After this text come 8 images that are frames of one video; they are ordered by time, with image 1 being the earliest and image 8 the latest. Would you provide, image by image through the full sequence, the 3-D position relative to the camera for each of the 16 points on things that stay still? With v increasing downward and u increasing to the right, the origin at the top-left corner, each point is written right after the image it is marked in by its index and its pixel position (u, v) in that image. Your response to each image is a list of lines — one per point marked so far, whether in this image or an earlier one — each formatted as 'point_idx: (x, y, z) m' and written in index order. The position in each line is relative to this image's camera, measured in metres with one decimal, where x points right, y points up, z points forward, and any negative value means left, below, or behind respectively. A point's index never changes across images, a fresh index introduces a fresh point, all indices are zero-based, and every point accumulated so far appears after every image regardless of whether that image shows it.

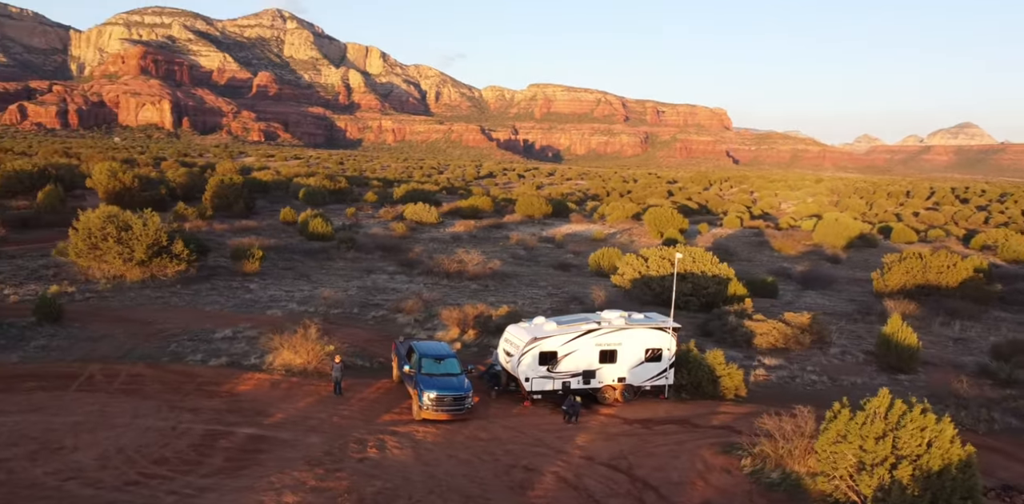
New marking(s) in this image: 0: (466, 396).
0: (-0.8, -2.5, +13.1) m
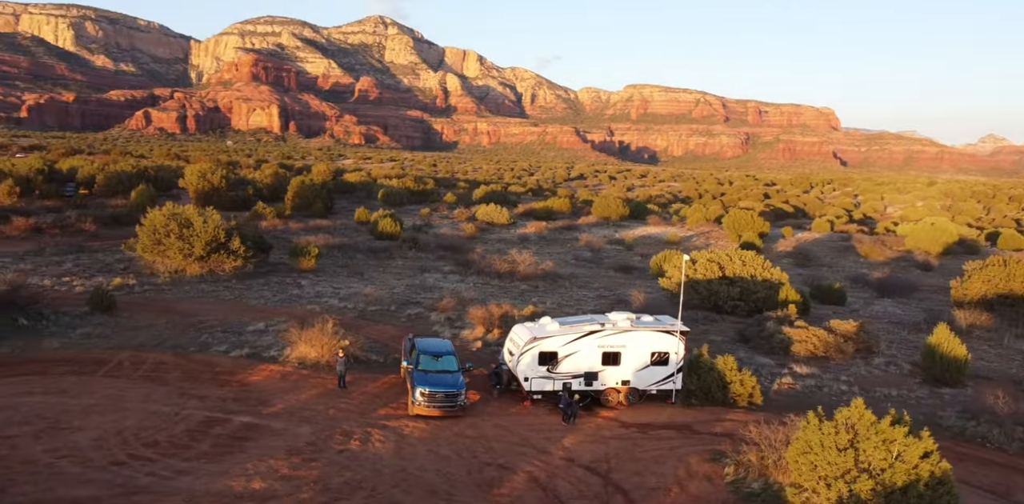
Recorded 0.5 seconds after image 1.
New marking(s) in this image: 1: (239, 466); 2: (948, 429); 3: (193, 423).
0: (-0.9, -2.4, +13.1) m
1: (-3.8, -3.0, +10.5) m
2: (+7.9, -3.2, +13.9) m
3: (-5.2, -2.7, +12.2) m
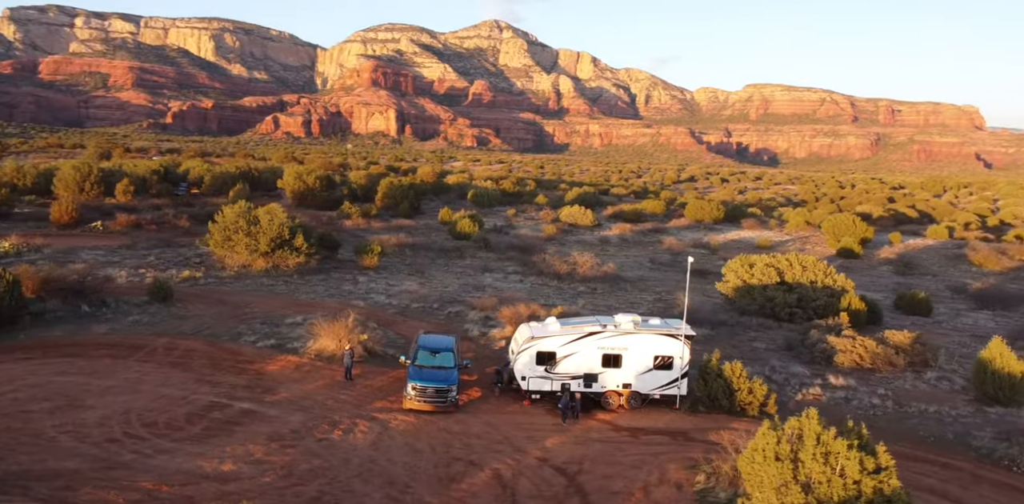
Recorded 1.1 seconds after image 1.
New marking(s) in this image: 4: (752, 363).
0: (-1.1, -2.4, +13.3) m
1: (-4.3, -2.9, +11.0) m
2: (+7.8, -3.3, +12.8) m
3: (-5.4, -2.6, +12.9) m
4: (+5.7, -2.7, +18.1) m
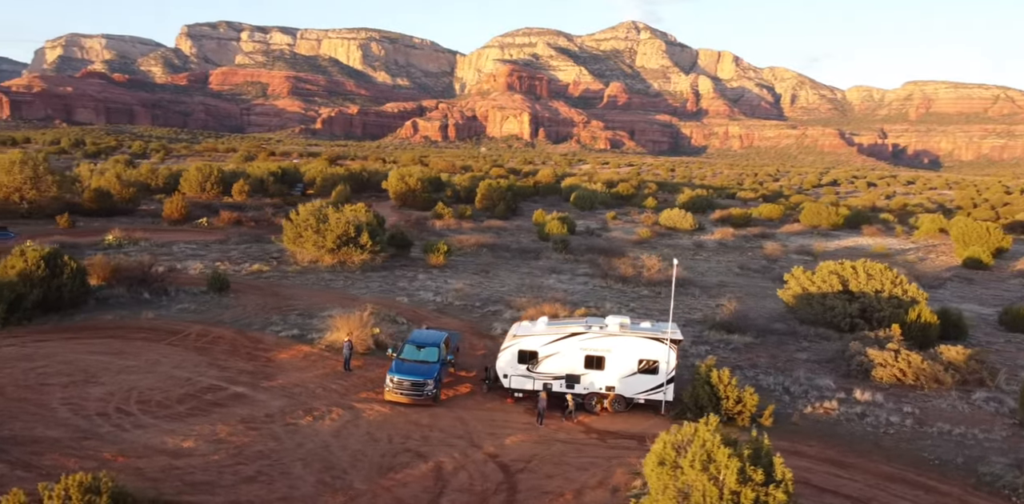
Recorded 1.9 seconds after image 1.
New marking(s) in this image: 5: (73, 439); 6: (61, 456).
0: (-1.5, -2.3, +13.5) m
1: (-5.1, -2.7, +11.8) m
2: (+7.2, -3.4, +11.7) m
3: (-5.8, -2.5, +13.9) m
4: (+5.9, -2.8, +17.2) m
5: (-6.4, -2.7, +11.0) m
6: (-6.2, -2.8, +10.4) m
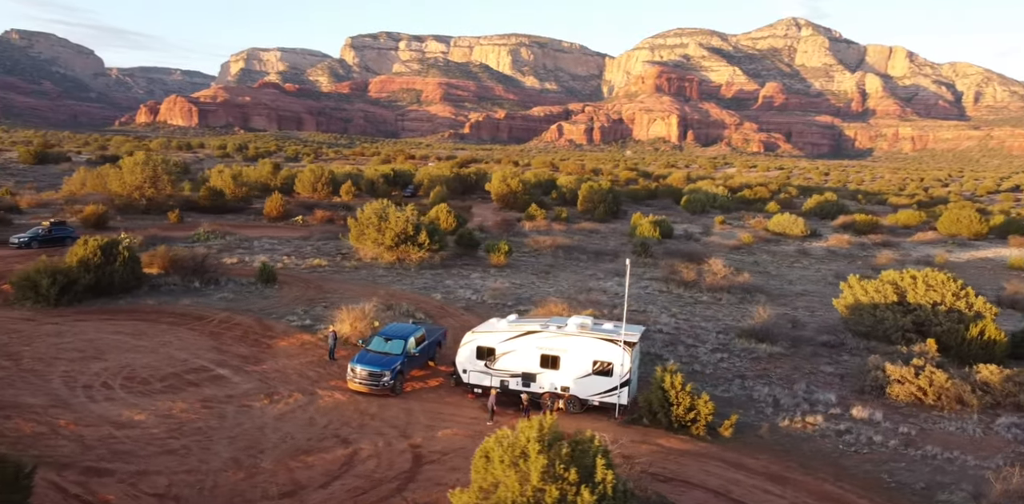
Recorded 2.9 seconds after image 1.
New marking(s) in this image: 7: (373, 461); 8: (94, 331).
0: (-2.3, -2.3, +13.9) m
1: (-6.1, -2.5, +12.9) m
2: (+5.9, -3.5, +10.7) m
3: (-6.5, -2.3, +15.0) m
4: (+5.6, -2.9, +16.3) m
5: (-7.6, -2.5, +12.2) m
6: (-7.5, -2.6, +11.7) m
7: (-2.0, -3.0, +11.0) m
8: (-9.6, -1.8, +17.3) m
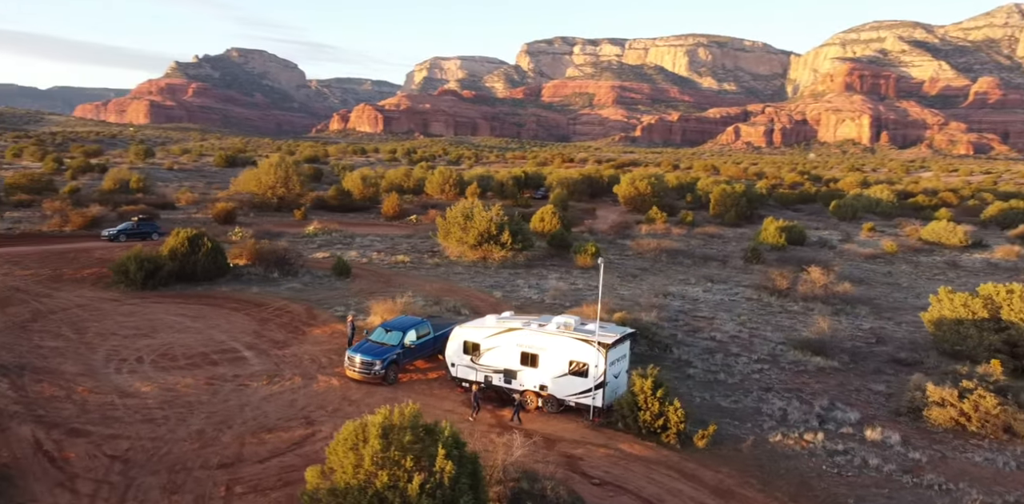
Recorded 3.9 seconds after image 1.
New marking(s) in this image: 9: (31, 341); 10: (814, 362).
0: (-2.6, -2.1, +14.5) m
1: (-6.5, -2.3, +14.3) m
2: (+4.8, -3.6, +9.7) m
3: (-6.5, -2.1, +16.4) m
4: (+5.7, -3.0, +15.3) m
5: (-8.1, -2.3, +14.0) m
6: (-8.1, -2.3, +13.4) m
7: (-2.9, -2.9, +11.6) m
8: (-9.0, -1.5, +19.3) m
9: (-10.3, -1.9, +16.2) m
10: (+7.5, -2.8, +19.0) m
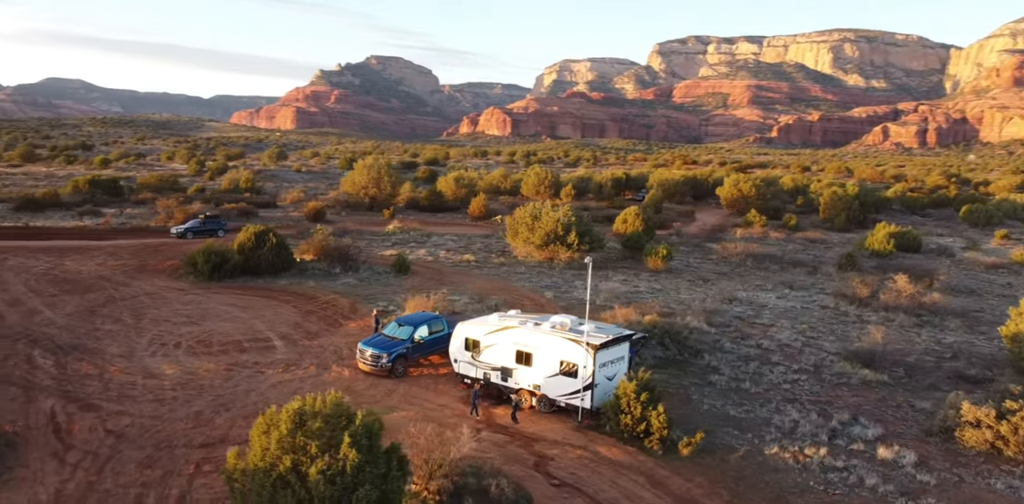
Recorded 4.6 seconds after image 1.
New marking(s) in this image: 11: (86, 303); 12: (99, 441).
0: (-2.5, -2.1, +15.0) m
1: (-6.5, -2.2, +15.3) m
2: (+4.0, -3.6, +9.1) m
3: (-6.1, -2.0, +17.5) m
4: (+5.7, -3.0, +14.5) m
5: (-8.0, -2.1, +15.3) m
6: (-8.2, -2.2, +14.7) m
7: (-3.3, -2.8, +12.1) m
8: (-8.1, -1.4, +20.7) m
9: (-9.8, -1.7, +17.8) m
10: (+8.2, -2.9, +17.8) m
11: (-11.2, -1.3, +20.0) m
12: (-6.0, -2.8, +11.1) m
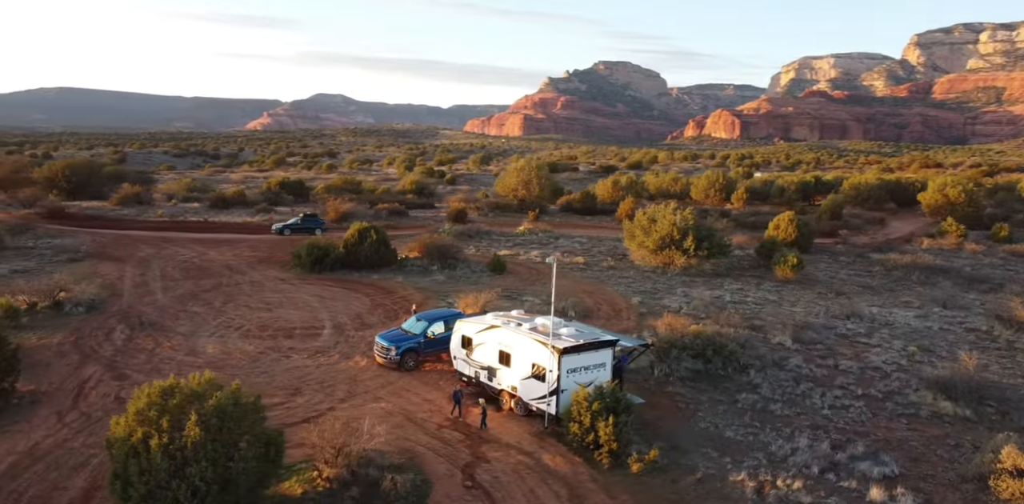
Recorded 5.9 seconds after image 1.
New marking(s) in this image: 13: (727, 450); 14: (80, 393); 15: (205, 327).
0: (-2.4, -2.0, +15.5) m
1: (-6.1, -2.0, +16.9) m
2: (+2.2, -3.7, +8.1) m
3: (-5.2, -1.8, +18.9) m
4: (+5.4, -3.2, +12.8) m
5: (-7.6, -1.9, +17.3) m
6: (-8.0, -1.9, +16.8) m
7: (-3.9, -2.7, +13.0) m
8: (-6.2, -1.2, +22.5) m
9: (-8.7, -1.4, +20.2) m
10: (+8.6, -3.1, +15.4) m
11: (-9.4, -1.1, +22.7) m
12: (-6.9, -2.6, +12.8) m
13: (+3.5, -3.2, +12.2) m
14: (-7.5, -2.4, +13.2) m
15: (-7.3, -1.8, +18.0) m
